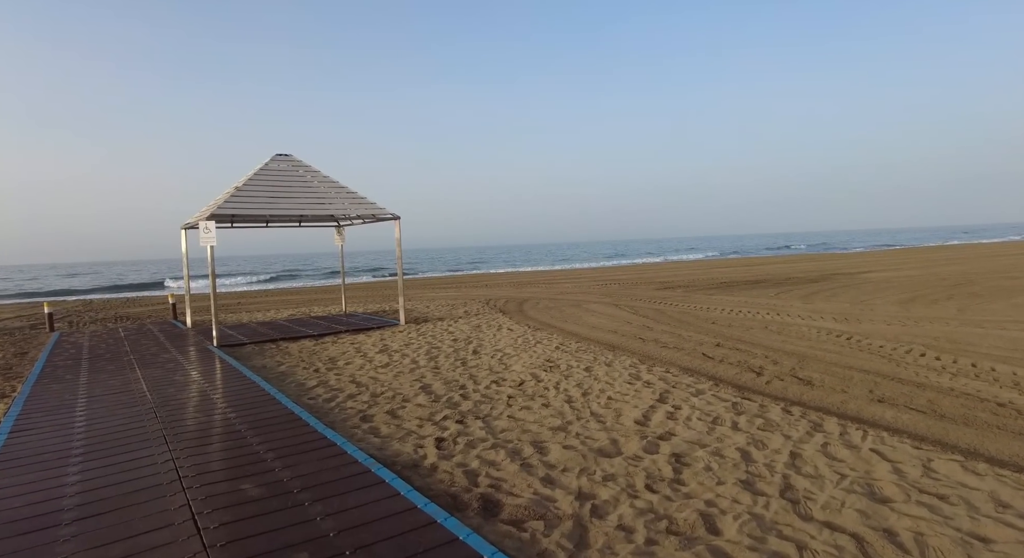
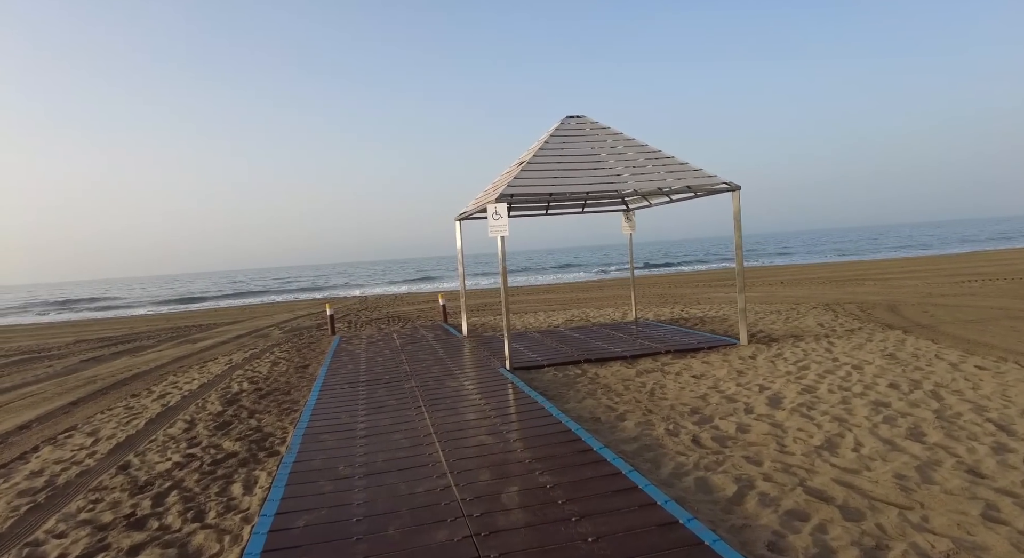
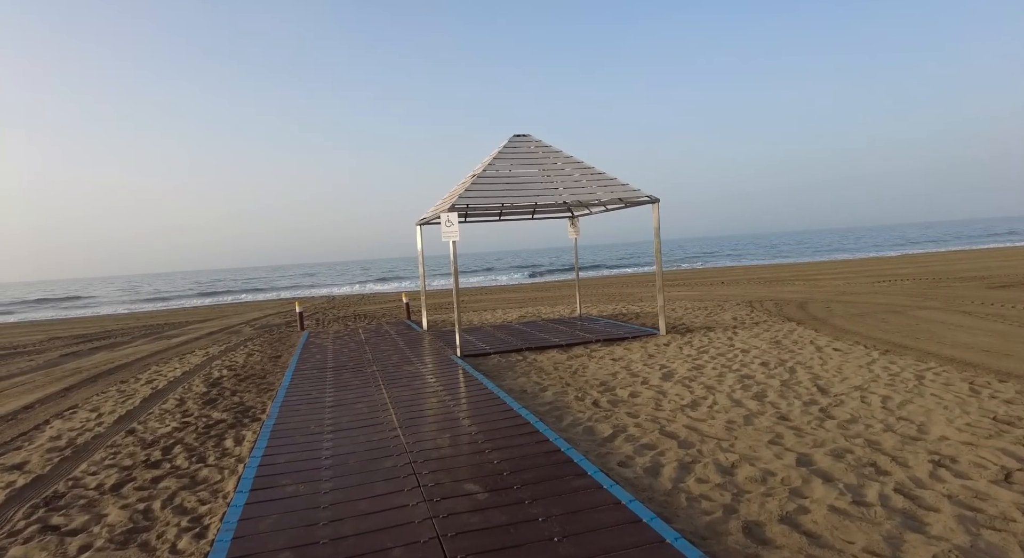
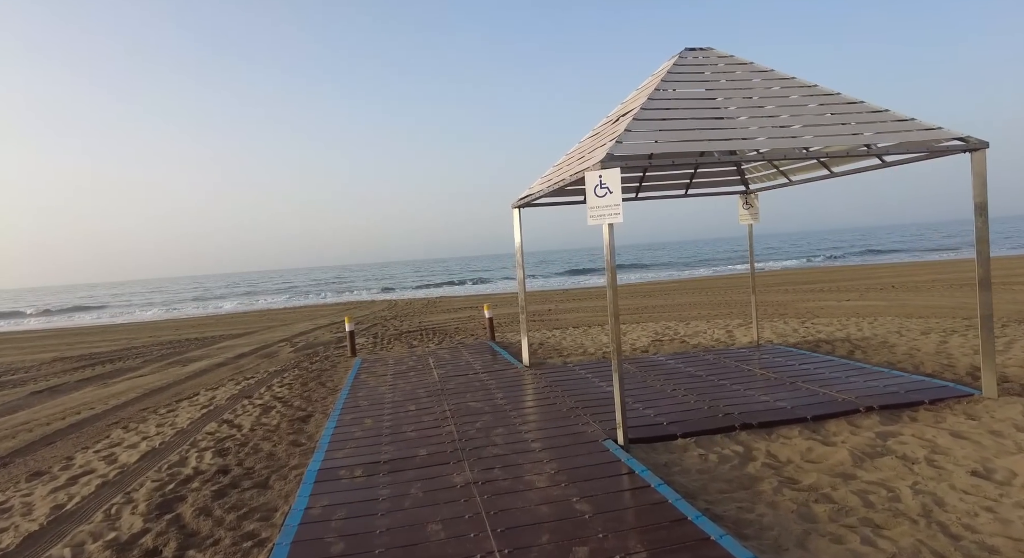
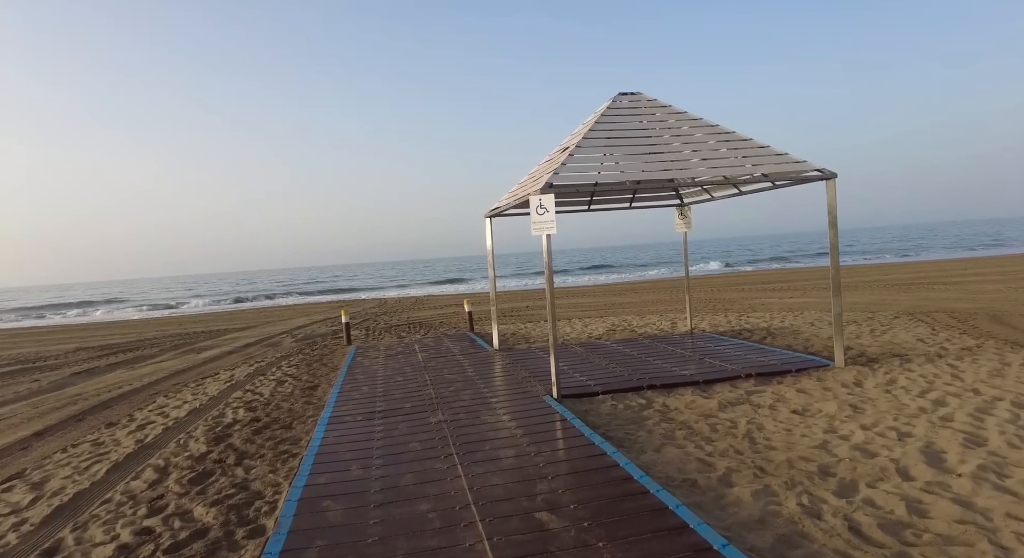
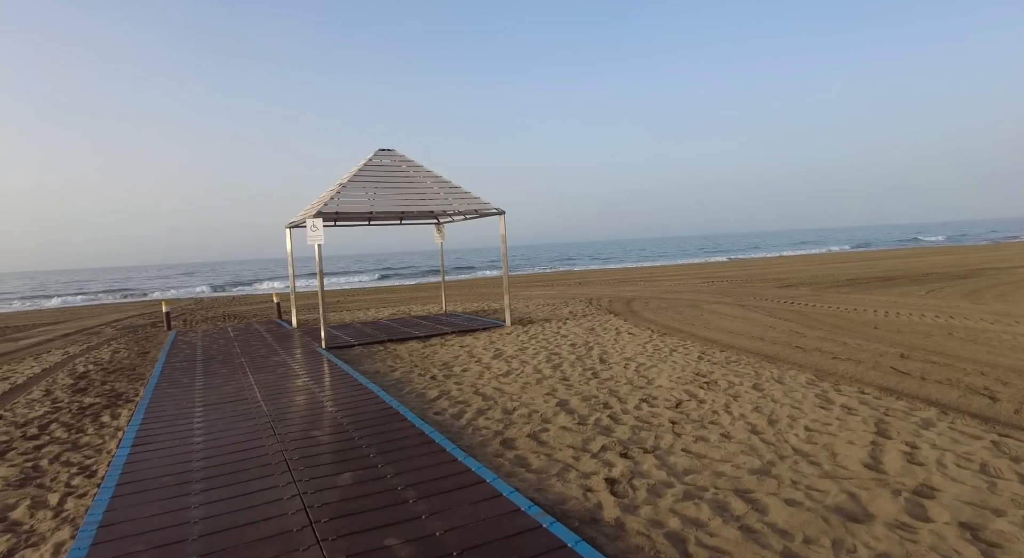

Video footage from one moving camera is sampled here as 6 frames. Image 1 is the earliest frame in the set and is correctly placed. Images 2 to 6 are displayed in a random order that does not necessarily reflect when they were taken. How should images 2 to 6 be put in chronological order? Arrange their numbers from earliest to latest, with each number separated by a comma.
6, 3, 2, 5, 4
